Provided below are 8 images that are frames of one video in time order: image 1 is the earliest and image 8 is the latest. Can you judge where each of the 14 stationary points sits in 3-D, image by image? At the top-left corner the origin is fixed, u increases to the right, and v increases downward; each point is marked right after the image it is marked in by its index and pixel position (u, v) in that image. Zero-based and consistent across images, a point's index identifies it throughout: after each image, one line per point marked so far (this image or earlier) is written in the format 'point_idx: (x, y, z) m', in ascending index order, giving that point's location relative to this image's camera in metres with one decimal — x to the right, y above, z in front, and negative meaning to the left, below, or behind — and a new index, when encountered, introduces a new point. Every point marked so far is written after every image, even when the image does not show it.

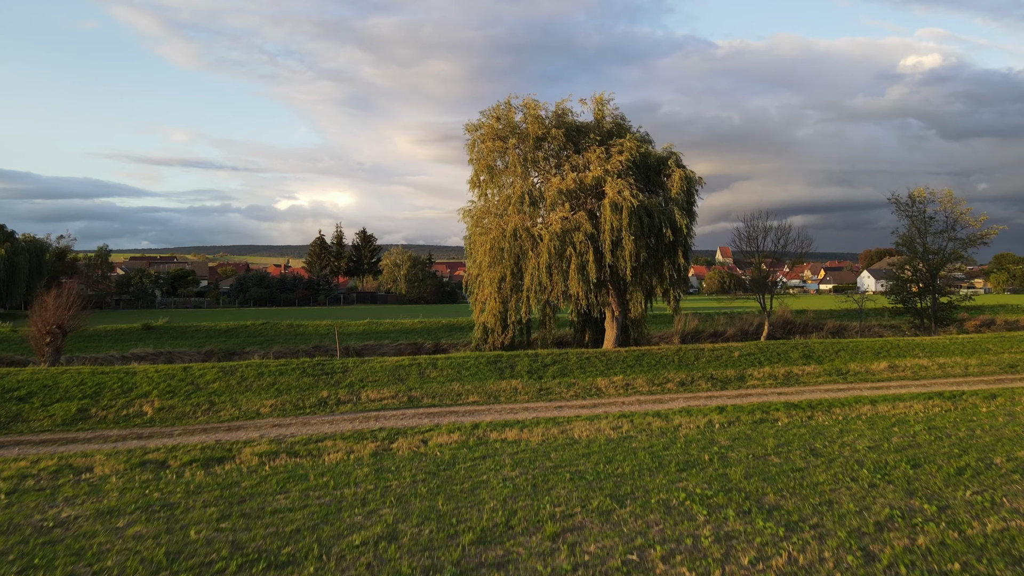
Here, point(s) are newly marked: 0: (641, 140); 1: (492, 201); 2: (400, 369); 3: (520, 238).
0: (+2.7, +3.0, +16.0) m
1: (-0.4, +1.8, +15.7) m
2: (-1.9, -1.4, +13.1) m
3: (+0.1, +1.0, +14.9) m
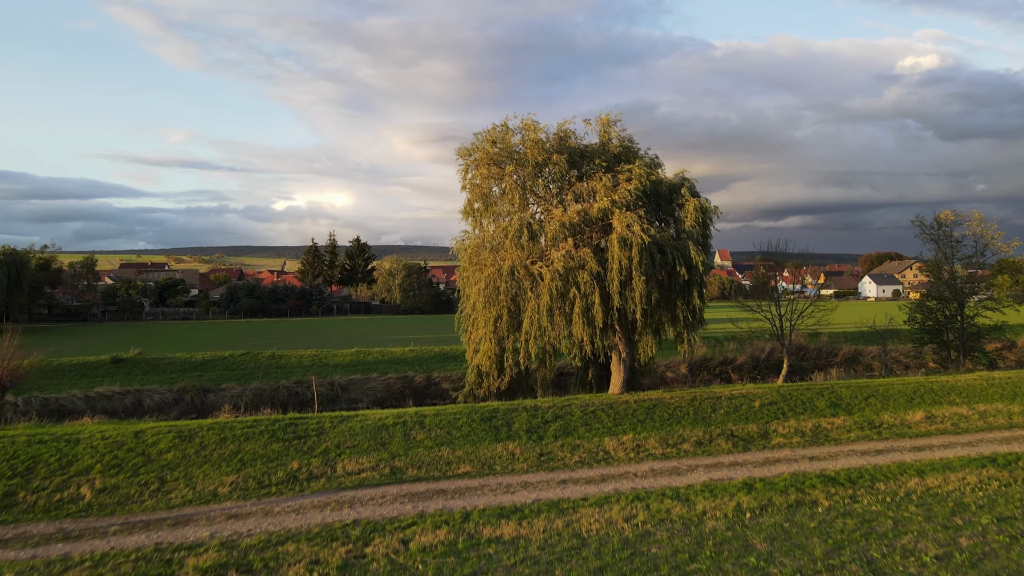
0: (+2.6, +2.3, +14.5) m
1: (-0.5, +1.0, +14.2) m
2: (-2.0, -2.2, +11.6) m
3: (+0.1, +0.2, +13.5) m
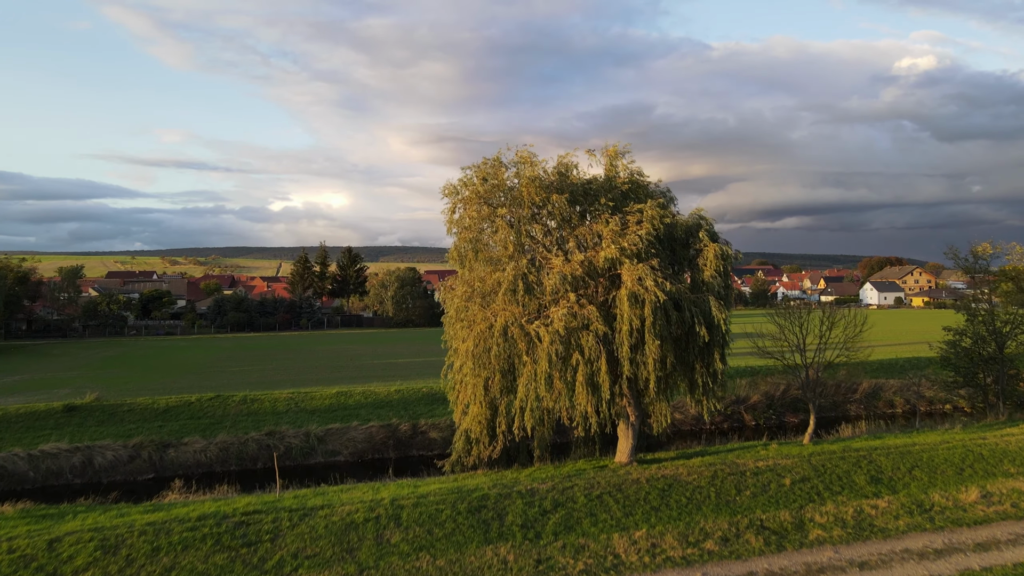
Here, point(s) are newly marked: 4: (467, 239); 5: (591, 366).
0: (+2.5, +1.4, +12.7) m
1: (-0.6, +0.1, +12.4) m
2: (-2.1, -3.1, +9.8) m
3: (0.0, -0.7, +11.6) m
4: (-0.7, +0.8, +12.3) m
5: (+1.2, -1.1, +11.3) m
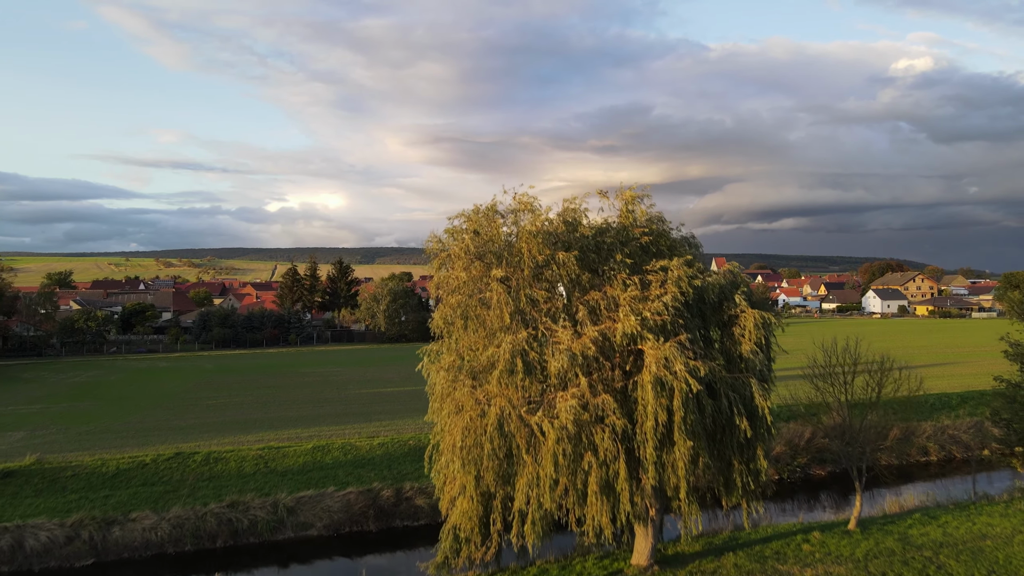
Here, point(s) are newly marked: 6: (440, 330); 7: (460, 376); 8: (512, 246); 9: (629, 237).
0: (+2.5, +0.4, +10.6) m
1: (-0.6, -0.9, +10.2) m
2: (-2.1, -4.1, +7.6) m
3: (0.0, -1.7, +9.5) m
4: (-0.8, -0.2, +10.1) m
5: (+1.1, -2.1, +9.2) m
6: (-1.0, -0.6, +10.8) m
7: (-0.7, -1.2, +10.2) m
8: (0.0, +0.6, +10.2) m
9: (+1.6, +0.7, +10.6) m
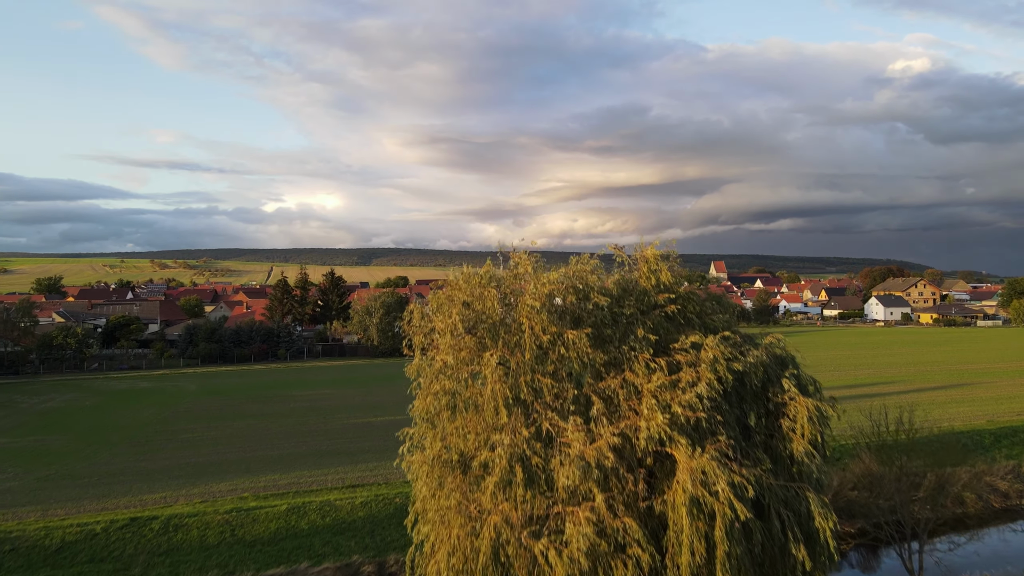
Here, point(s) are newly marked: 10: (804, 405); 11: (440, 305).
0: (+2.4, -0.5, +8.7) m
1: (-0.6, -1.8, +8.4) m
2: (-2.1, -5.0, +5.7) m
3: (-0.1, -2.6, +7.6) m
4: (-0.8, -1.1, +8.2) m
5: (+1.1, -3.0, +7.3) m
6: (-1.1, -1.5, +8.9) m
7: (-0.7, -2.1, +8.4) m
8: (0.0, -0.3, +8.3) m
9: (+1.6, -0.2, +8.7) m
10: (+3.1, -1.2, +8.0) m
11: (-0.8, -0.2, +8.9) m
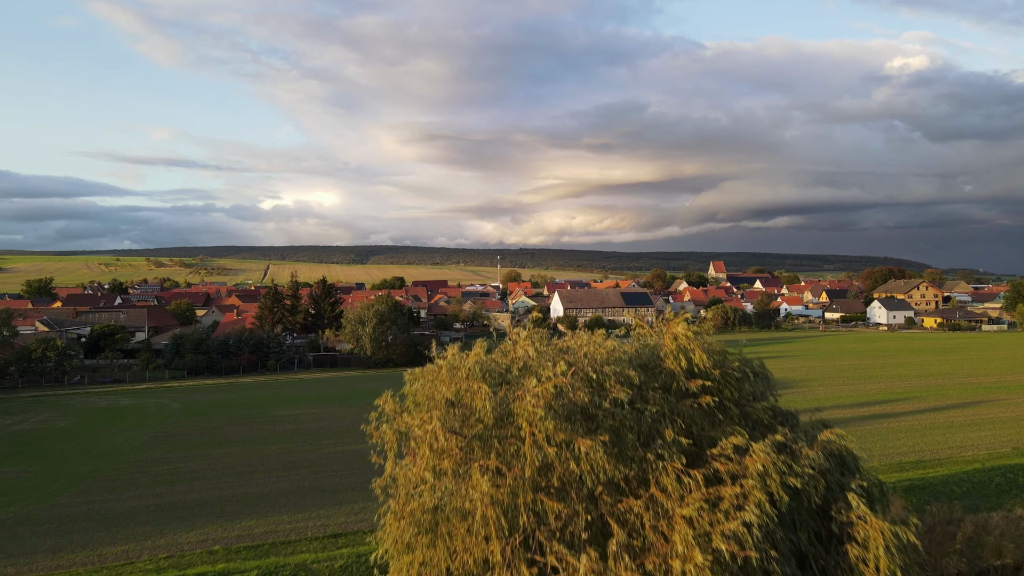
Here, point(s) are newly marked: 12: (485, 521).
0: (+2.4, -1.3, +7.0) m
1: (-0.7, -2.6, +6.6) m
2: (-2.1, -5.8, +4.0) m
3: (-0.1, -3.4, +5.9) m
4: (-0.8, -1.9, +6.5) m
5: (+1.1, -3.8, +5.6) m
6: (-1.1, -2.2, +7.2) m
7: (-0.8, -2.8, +6.6) m
8: (-0.1, -1.1, +6.6) m
9: (+1.6, -1.0, +7.0) m
10: (+3.0, -2.0, +6.3) m
11: (-0.9, -1.0, +7.1) m
12: (-0.3, -2.1, +6.4) m
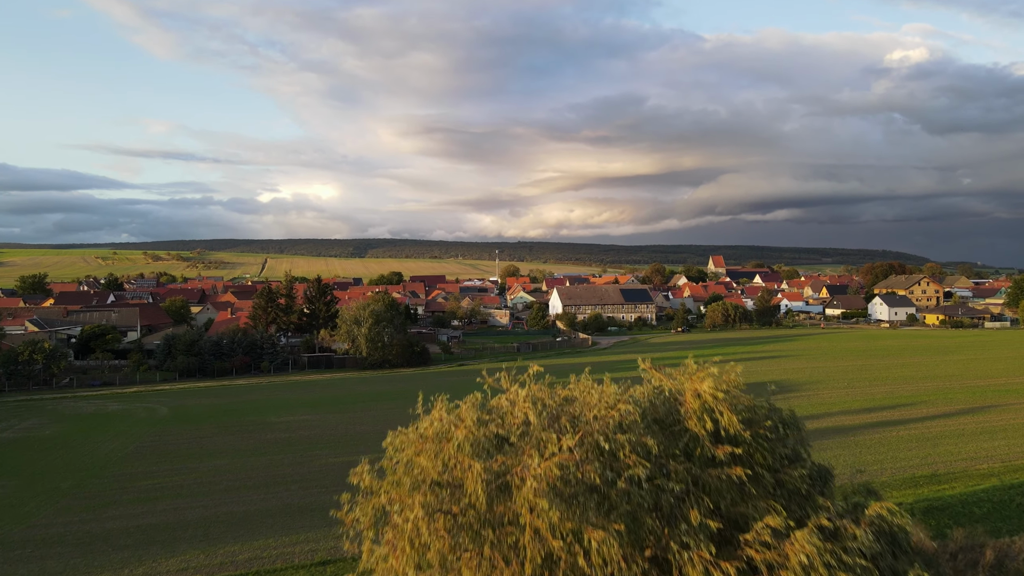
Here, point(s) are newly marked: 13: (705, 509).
0: (+2.4, -1.7, +6.0) m
1: (-0.7, -3.0, +5.6) m
2: (-2.1, -6.2, +3.0) m
3: (-0.1, -3.8, +4.9) m
4: (-0.8, -2.3, +5.5) m
5: (+1.1, -4.2, +4.6) m
6: (-1.1, -2.6, +6.2) m
7: (-0.8, -3.2, +5.6) m
8: (-0.1, -1.5, +5.6) m
9: (+1.5, -1.4, +6.0) m
10: (+3.0, -2.4, +5.3) m
11: (-0.9, -1.4, +6.1) m
12: (-0.3, -2.5, +5.4) m
13: (+1.5, -1.6, +5.8) m
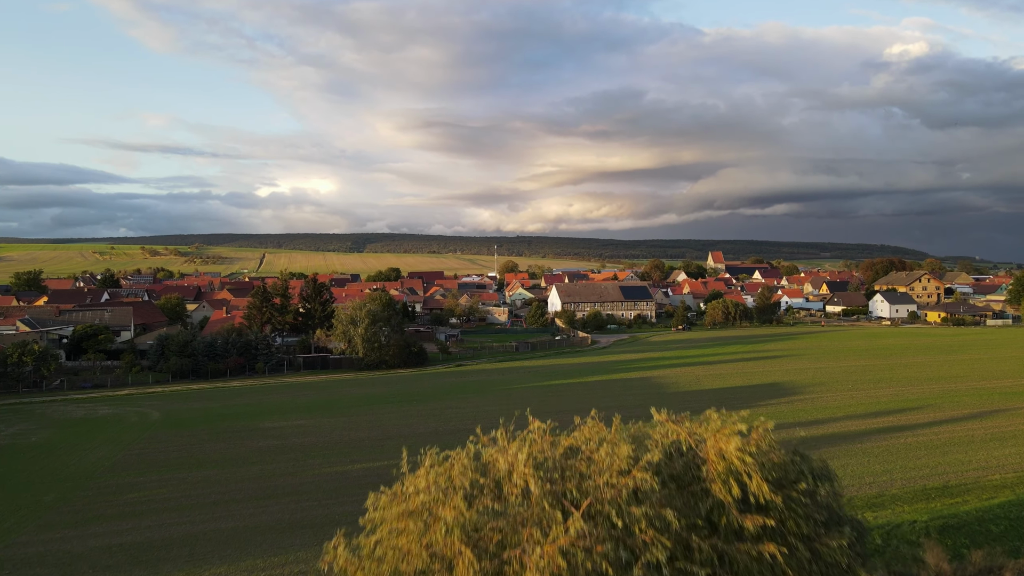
0: (+2.4, -2.0, +5.2) m
1: (-0.7, -3.3, +4.9) m
2: (-2.2, -6.5, +2.3) m
3: (-0.1, -4.2, +4.2) m
4: (-0.9, -2.6, +4.7) m
5: (+1.1, -4.6, +3.8) m
6: (-1.1, -3.0, +5.4) m
7: (-0.8, -3.6, +4.9) m
8: (-0.1, -1.9, +4.8) m
9: (+1.5, -1.7, +5.2) m
10: (+3.0, -2.8, +4.5) m
11: (-0.9, -1.7, +5.3) m
12: (-0.3, -2.9, +4.6) m
13: (+1.5, -1.9, +5.0) m
